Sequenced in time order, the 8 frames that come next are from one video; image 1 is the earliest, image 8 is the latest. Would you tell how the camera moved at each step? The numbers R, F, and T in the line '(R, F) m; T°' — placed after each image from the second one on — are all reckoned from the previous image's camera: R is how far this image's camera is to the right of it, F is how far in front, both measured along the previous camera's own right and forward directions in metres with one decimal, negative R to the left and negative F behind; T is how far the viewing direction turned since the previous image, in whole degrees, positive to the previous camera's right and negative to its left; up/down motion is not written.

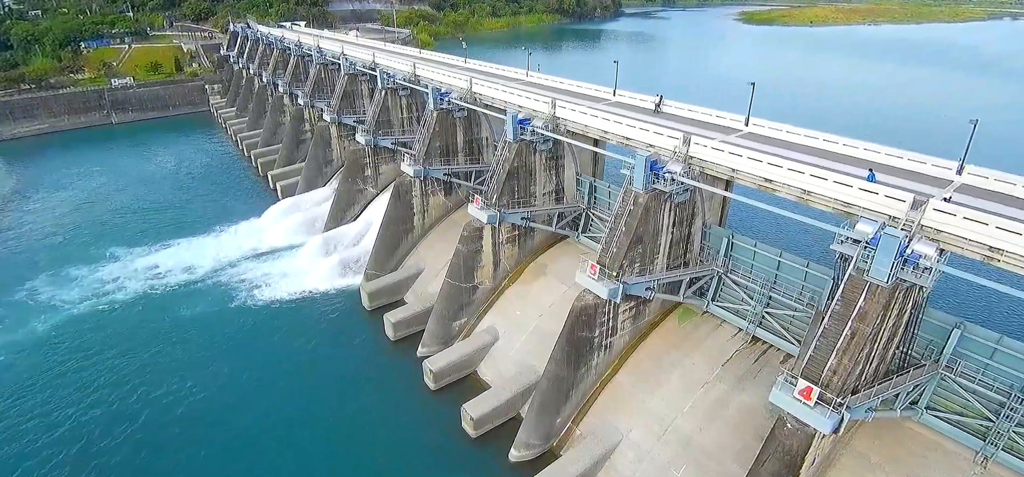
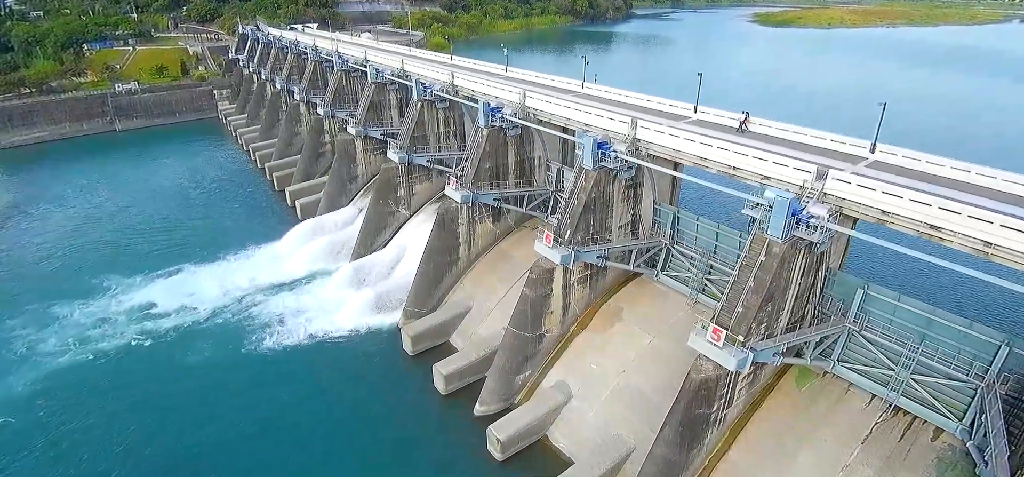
(-2.4, +2.8) m; 0°
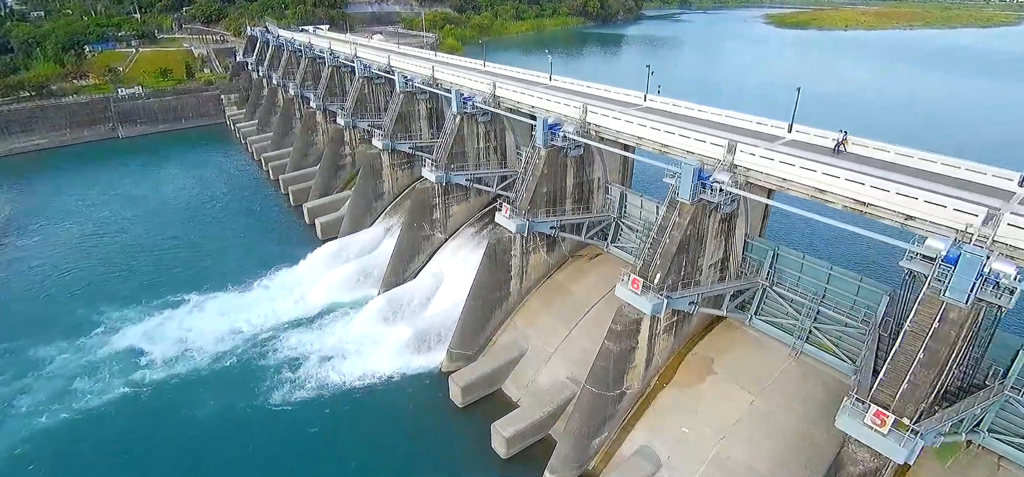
(-2.2, +2.5) m; 0°
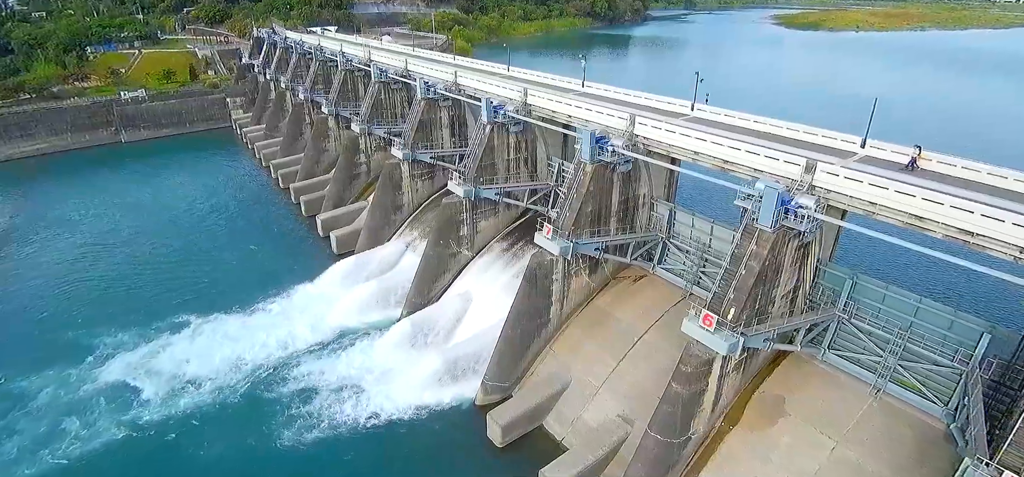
(-1.4, +1.5) m; 0°
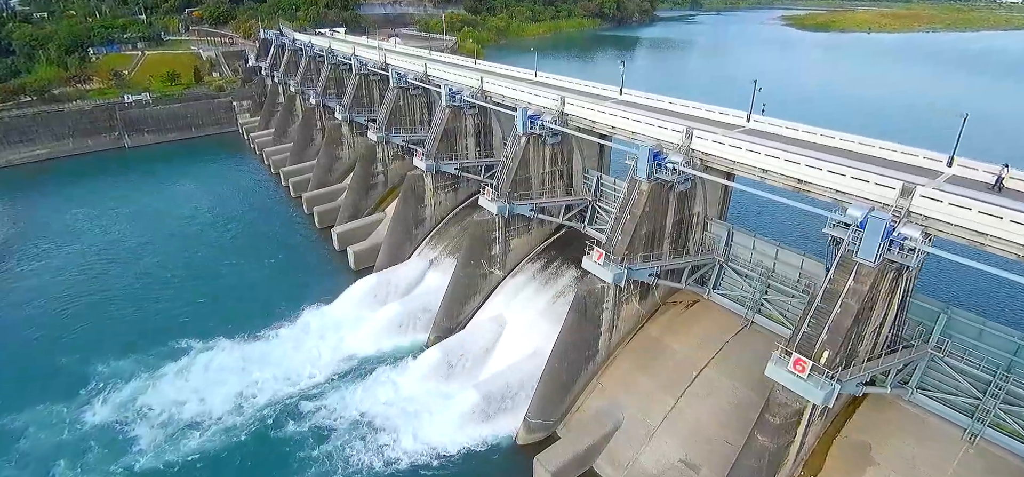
(-1.4, +1.5) m; 0°
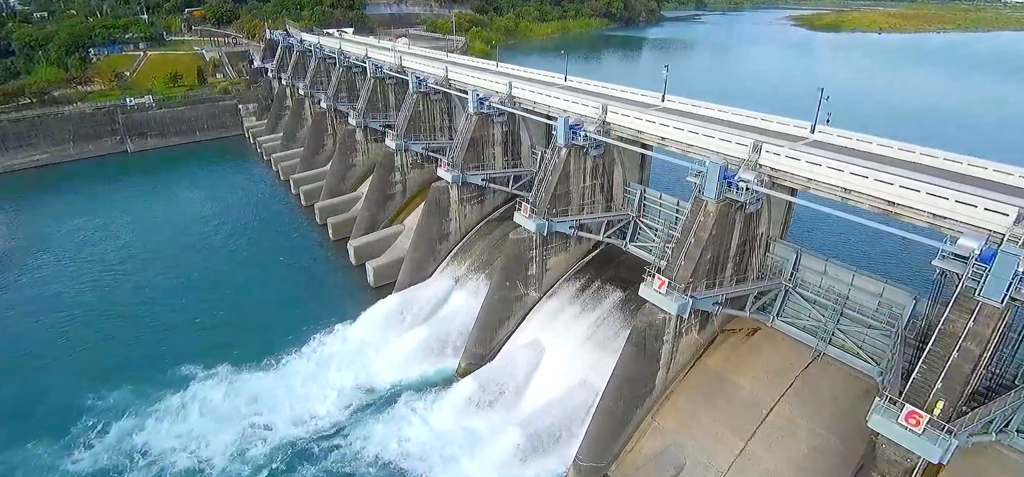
(-1.4, +1.5) m; 0°
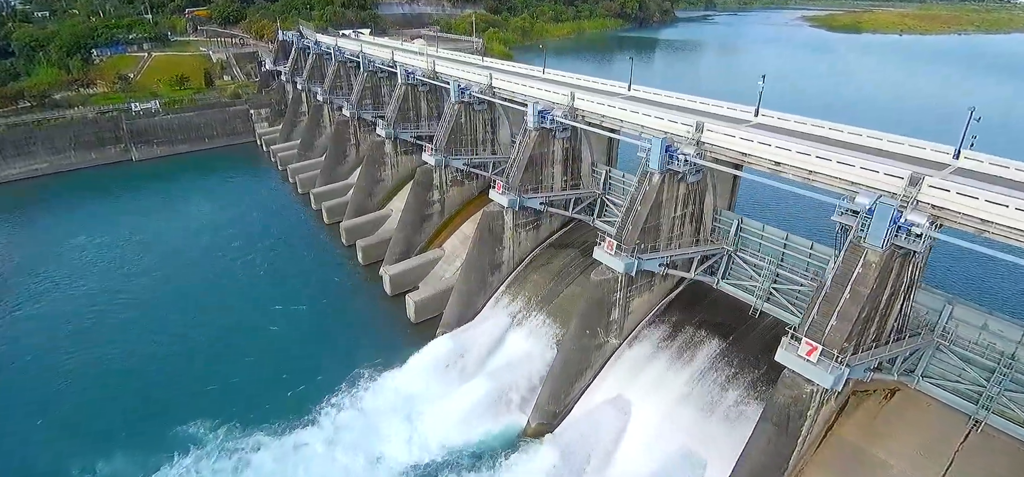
(-2.5, +2.7) m; 0°
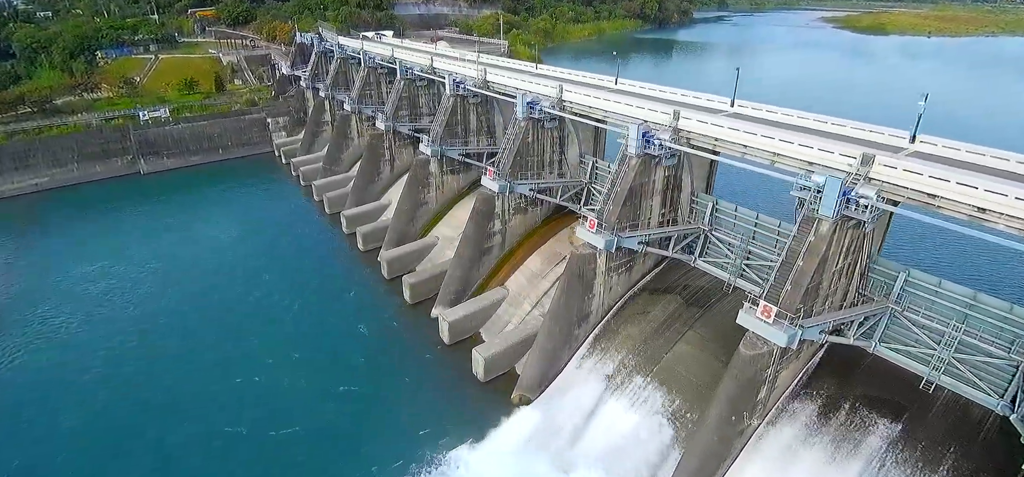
(-3.0, +3.3) m; 0°
